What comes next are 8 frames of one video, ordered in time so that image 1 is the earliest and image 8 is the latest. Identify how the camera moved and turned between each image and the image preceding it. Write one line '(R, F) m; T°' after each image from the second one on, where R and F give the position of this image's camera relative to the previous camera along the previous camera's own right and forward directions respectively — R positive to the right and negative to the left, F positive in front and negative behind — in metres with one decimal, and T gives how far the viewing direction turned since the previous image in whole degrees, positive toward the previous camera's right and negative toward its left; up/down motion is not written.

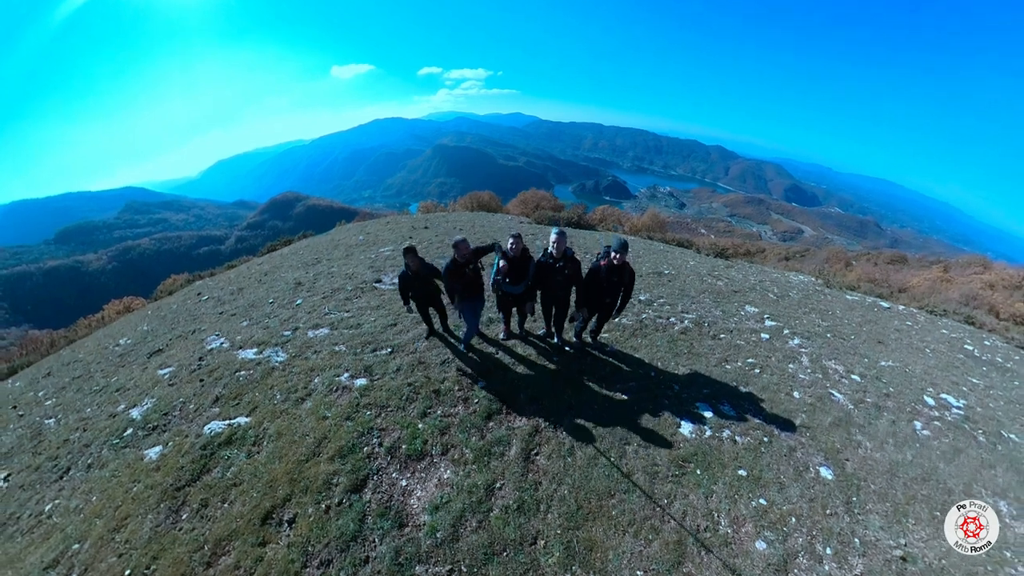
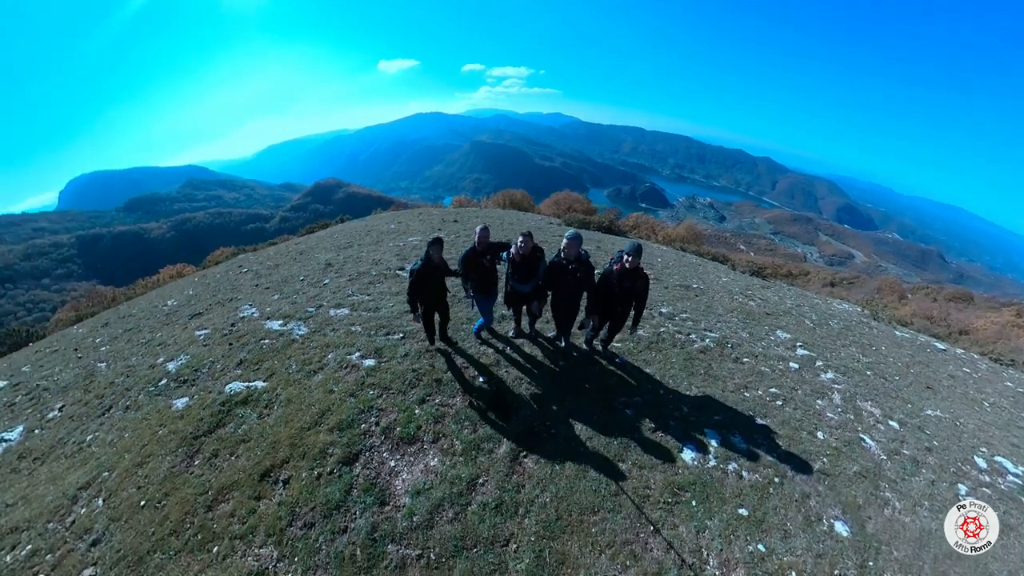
(+0.8, 0.0) m; -6°
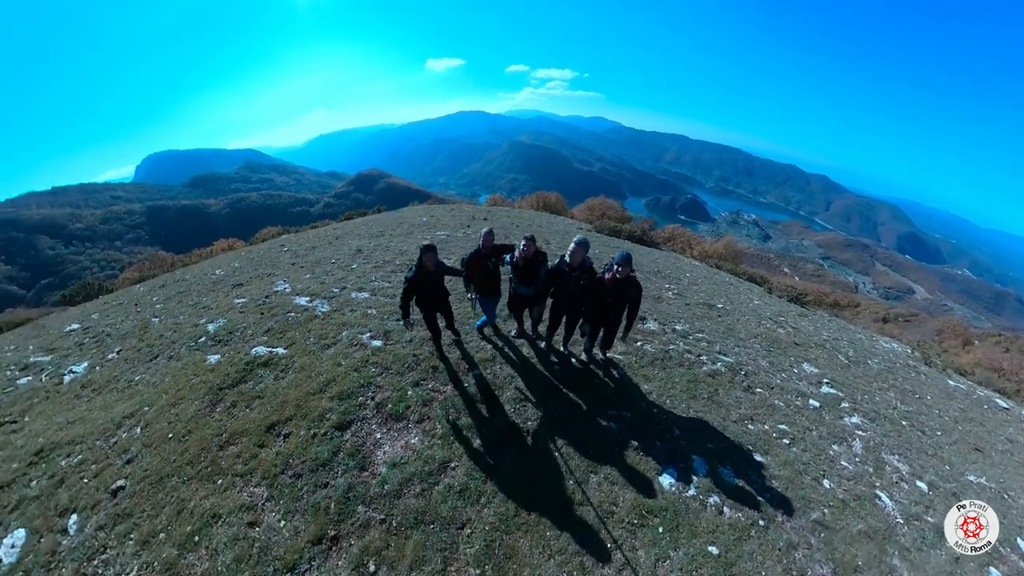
(+1.5, -0.2) m; -7°
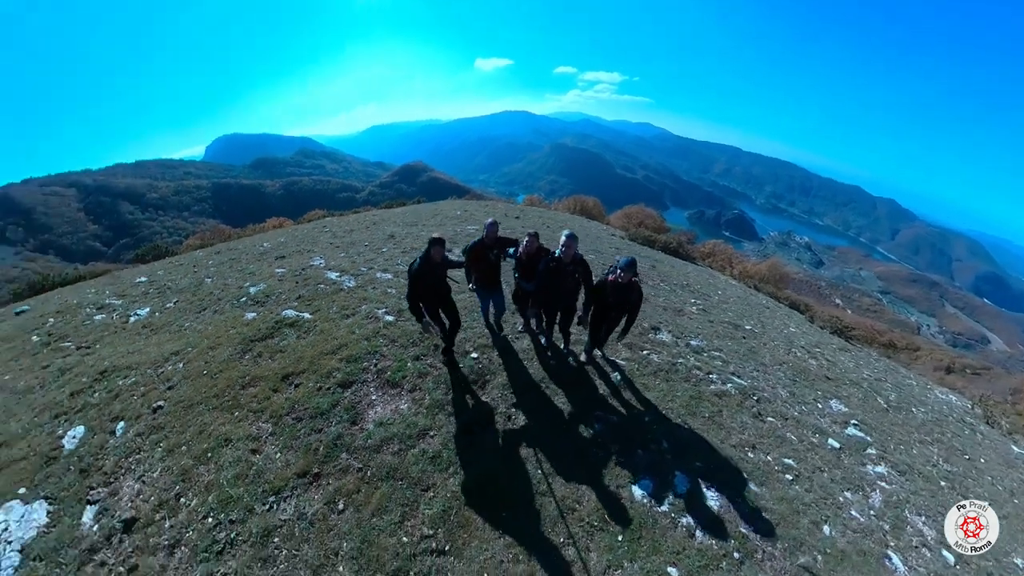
(+1.4, -0.2) m; -7°
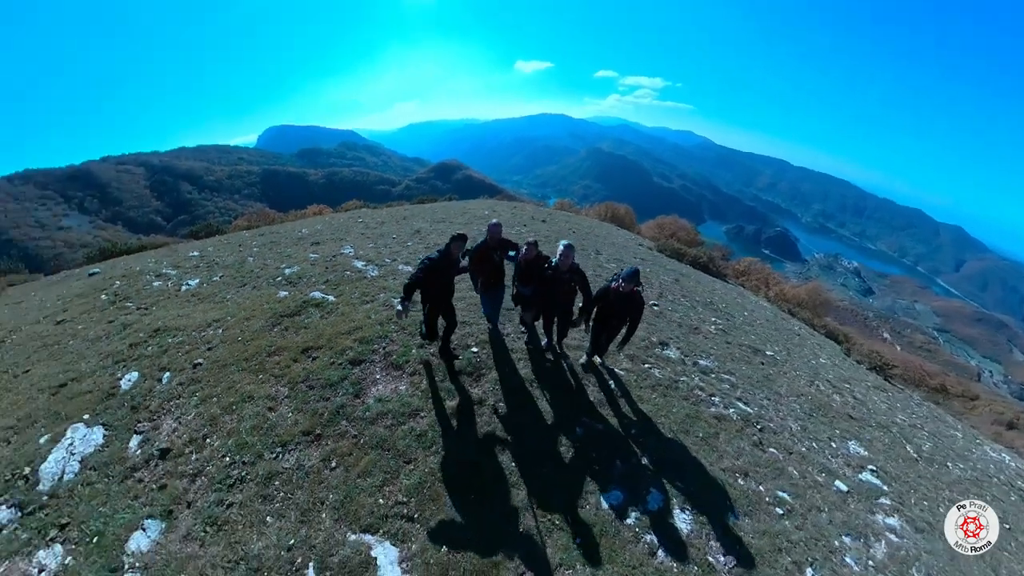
(+1.4, -0.2) m; -6°
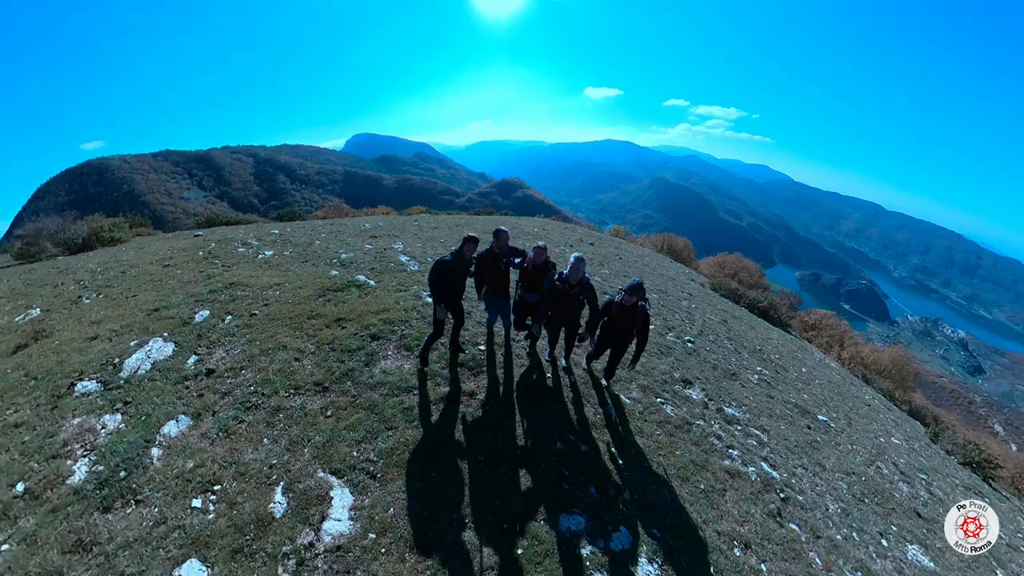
(+1.5, -0.2) m; -10°
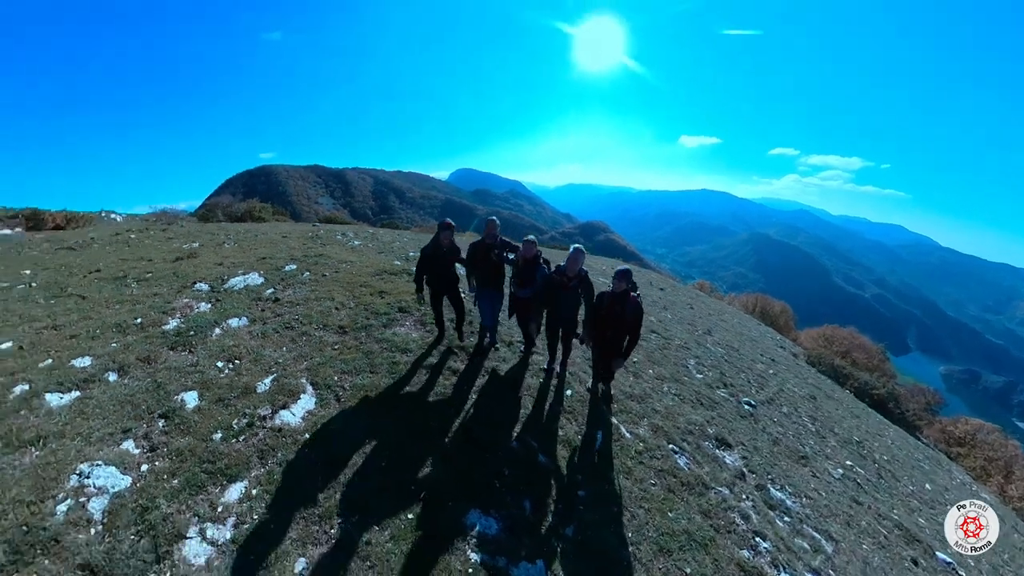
(+3.1, -0.1) m; -17°
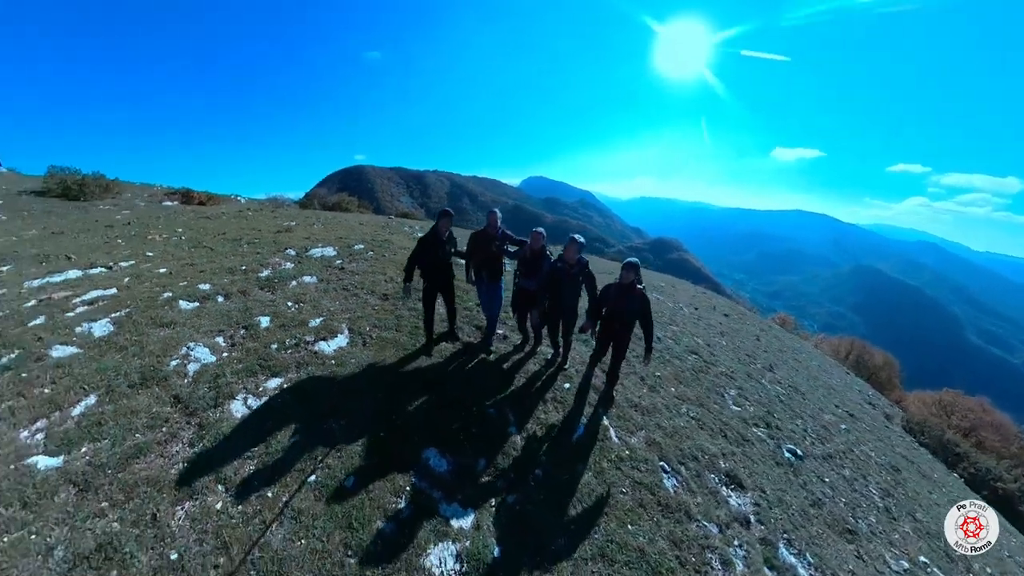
(+2.3, -0.6) m; -14°
